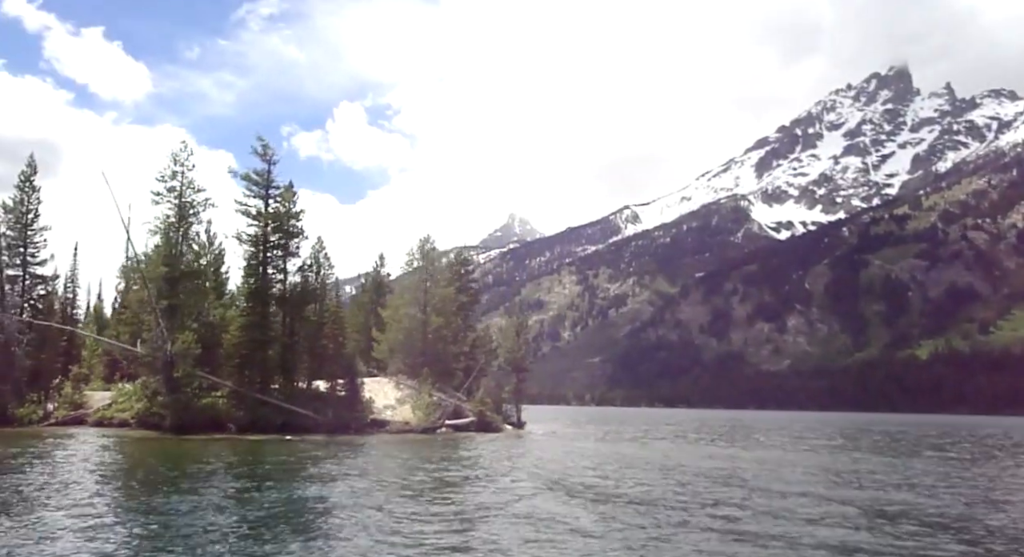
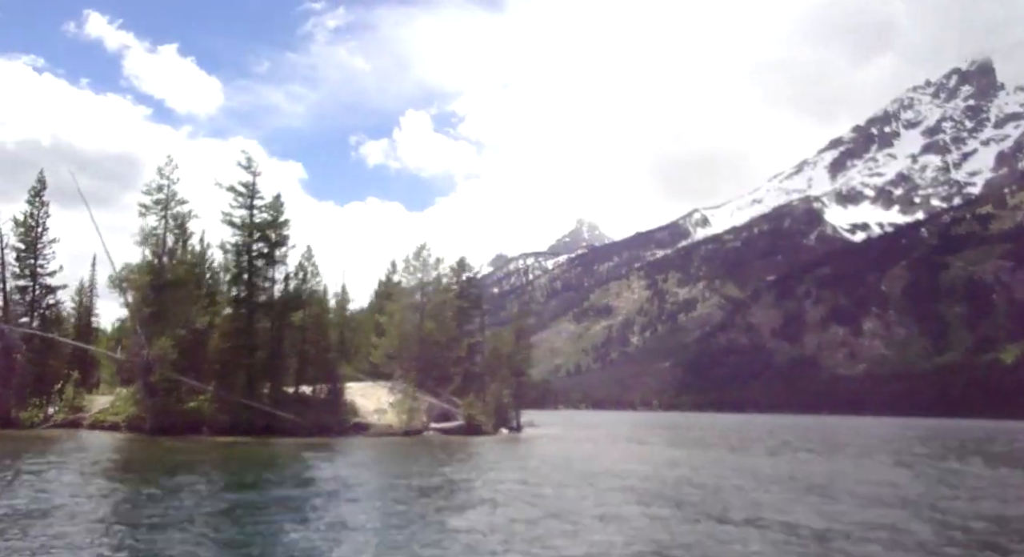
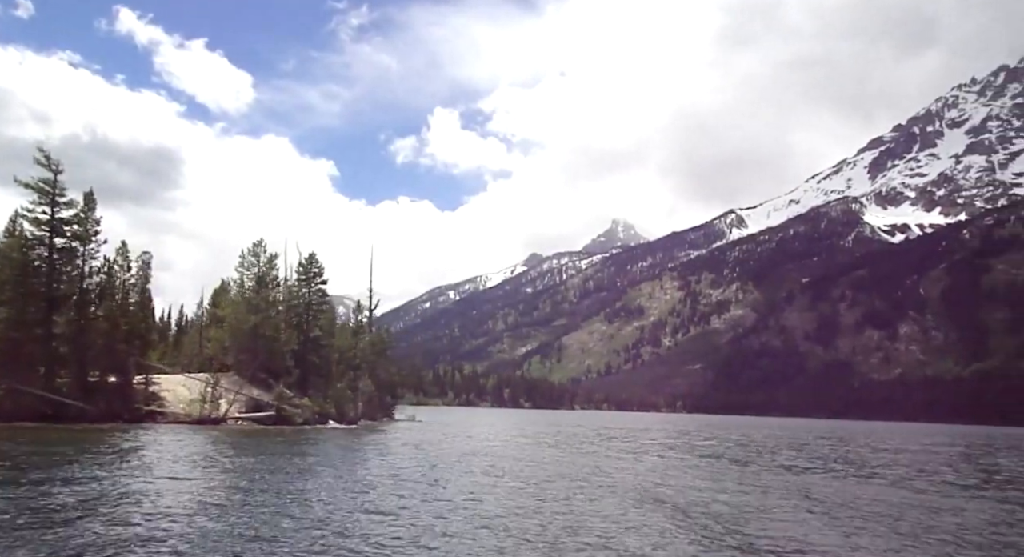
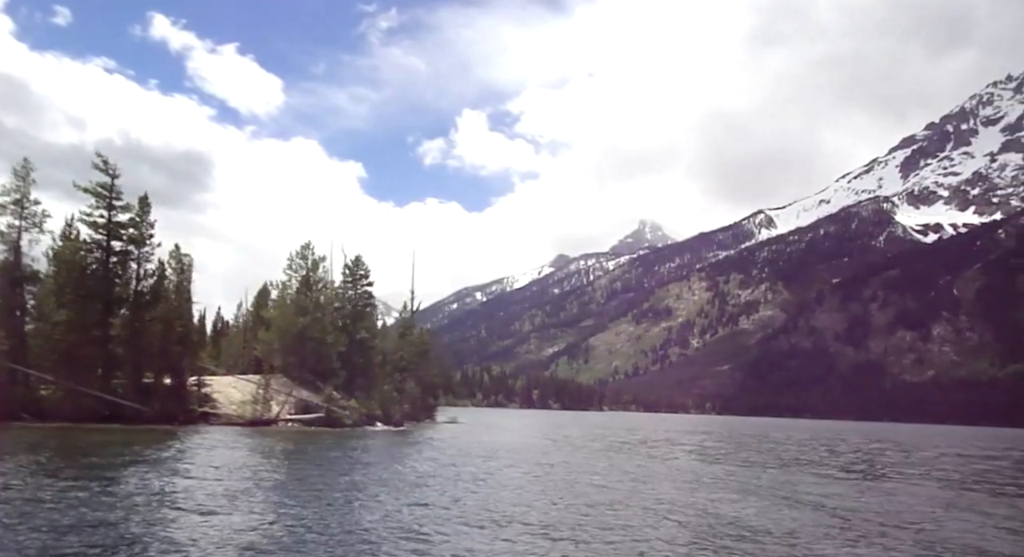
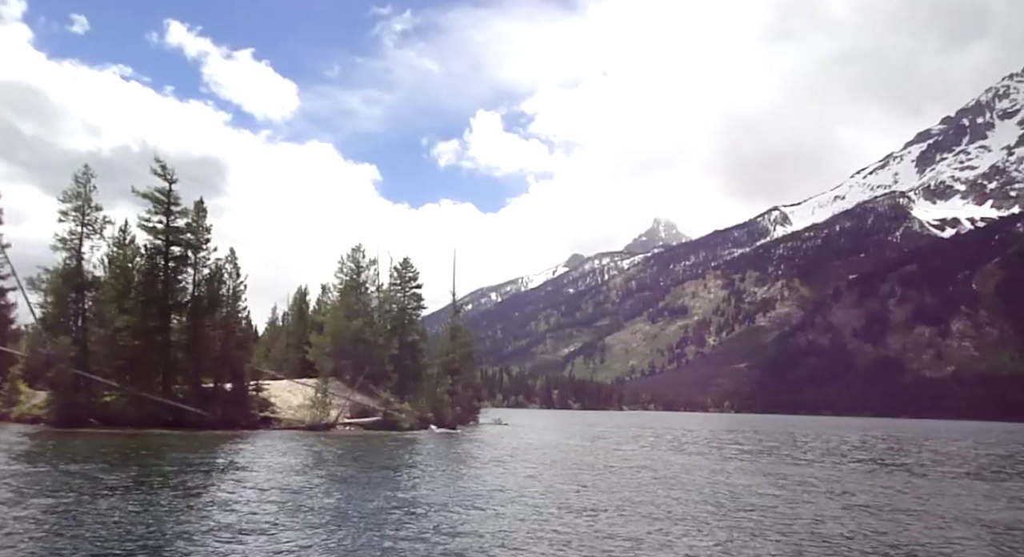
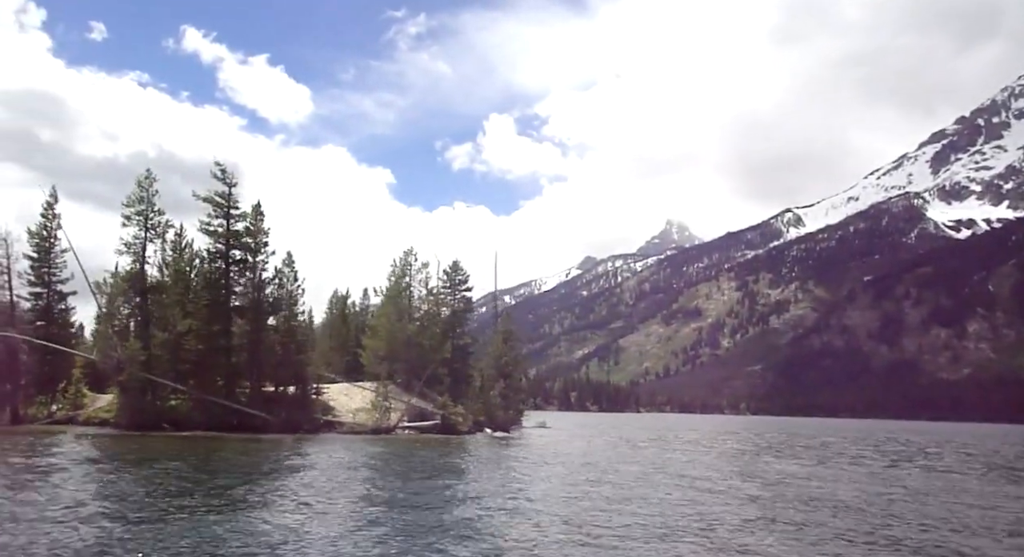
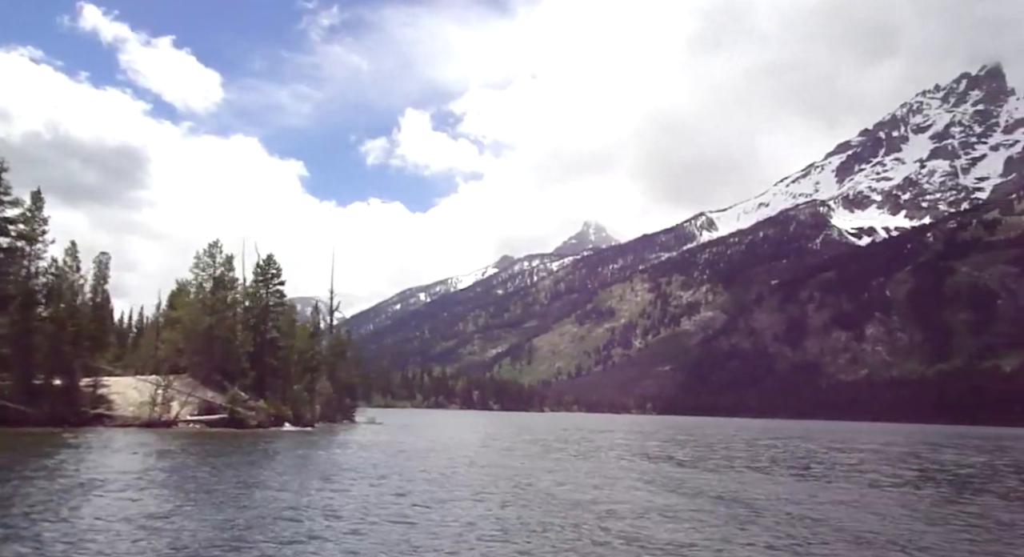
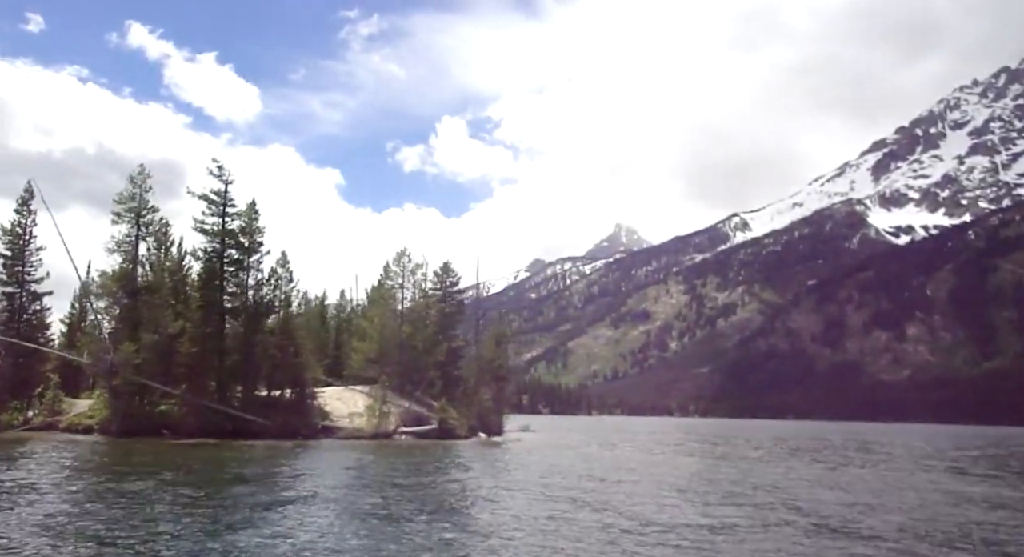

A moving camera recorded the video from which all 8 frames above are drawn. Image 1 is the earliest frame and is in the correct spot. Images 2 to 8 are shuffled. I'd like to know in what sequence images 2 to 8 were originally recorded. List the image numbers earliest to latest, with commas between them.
2, 8, 6, 5, 4, 3, 7
